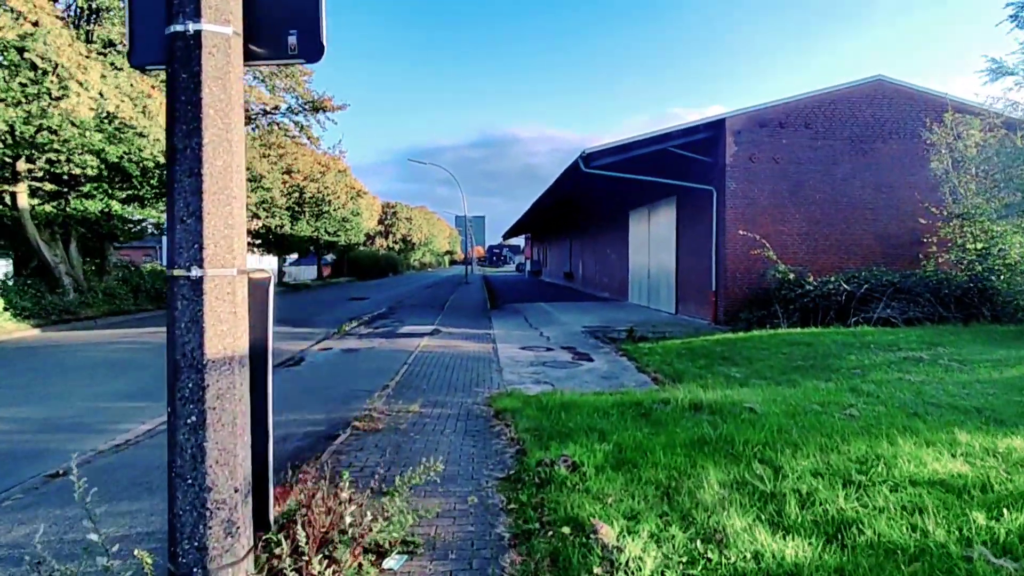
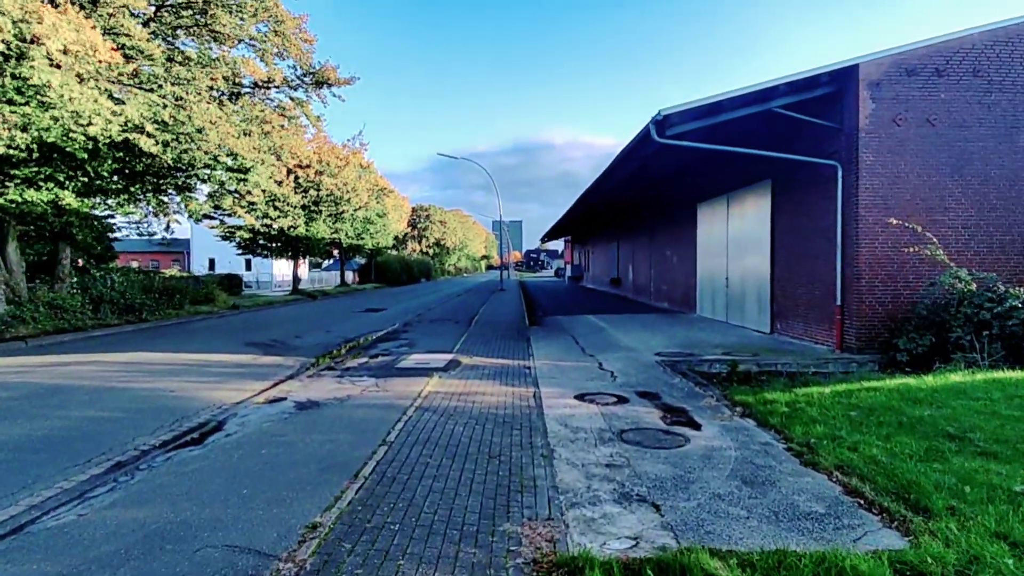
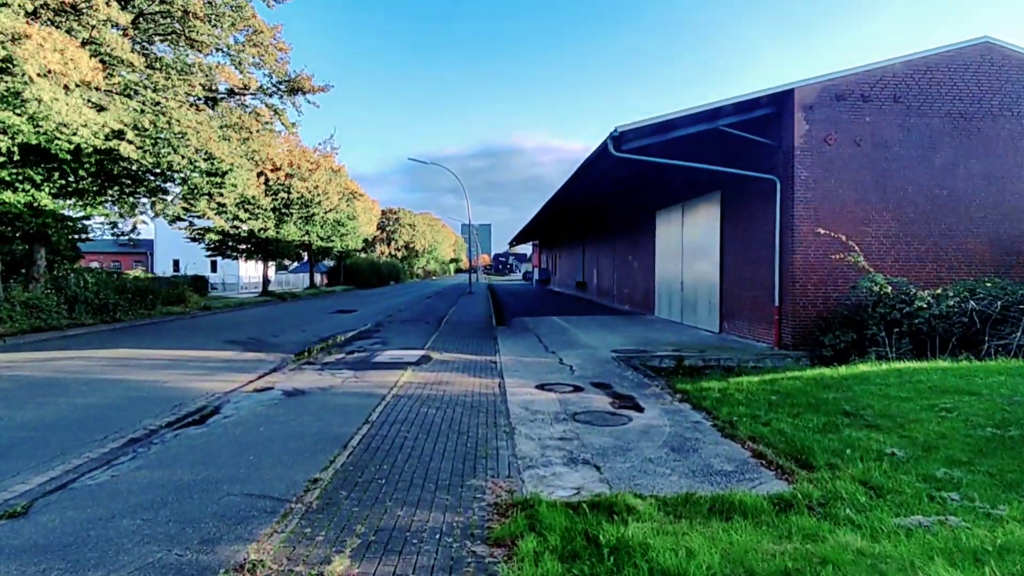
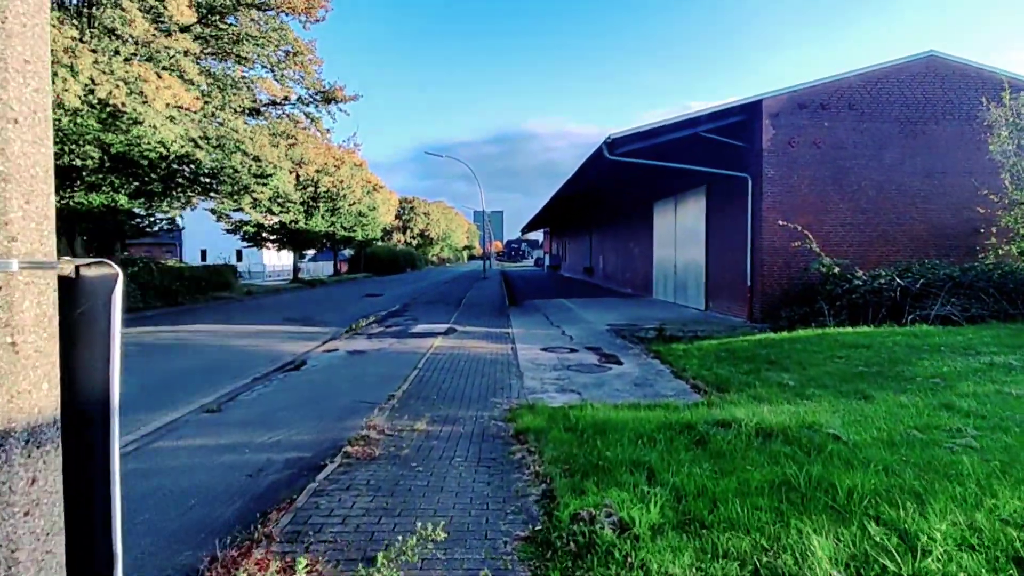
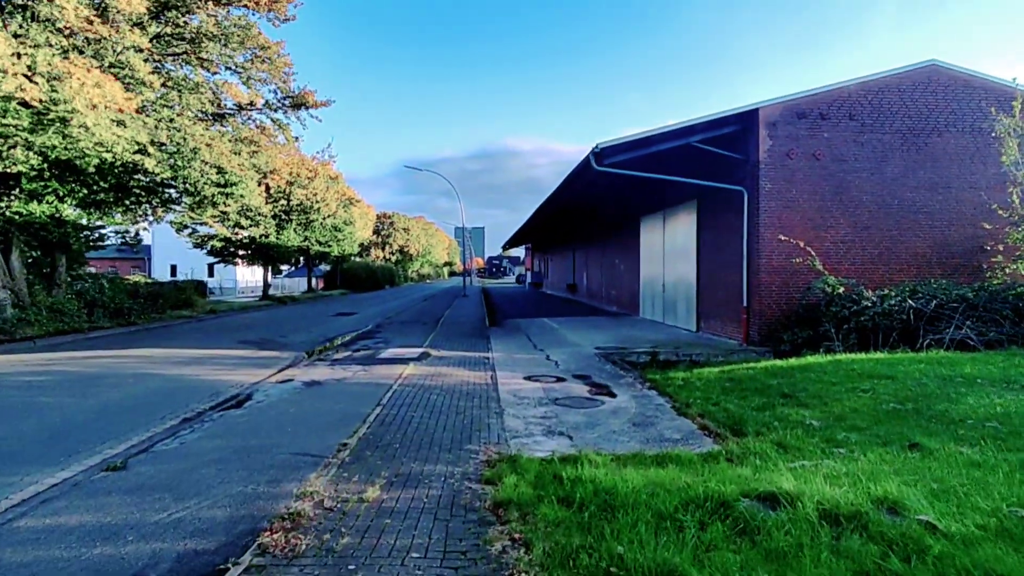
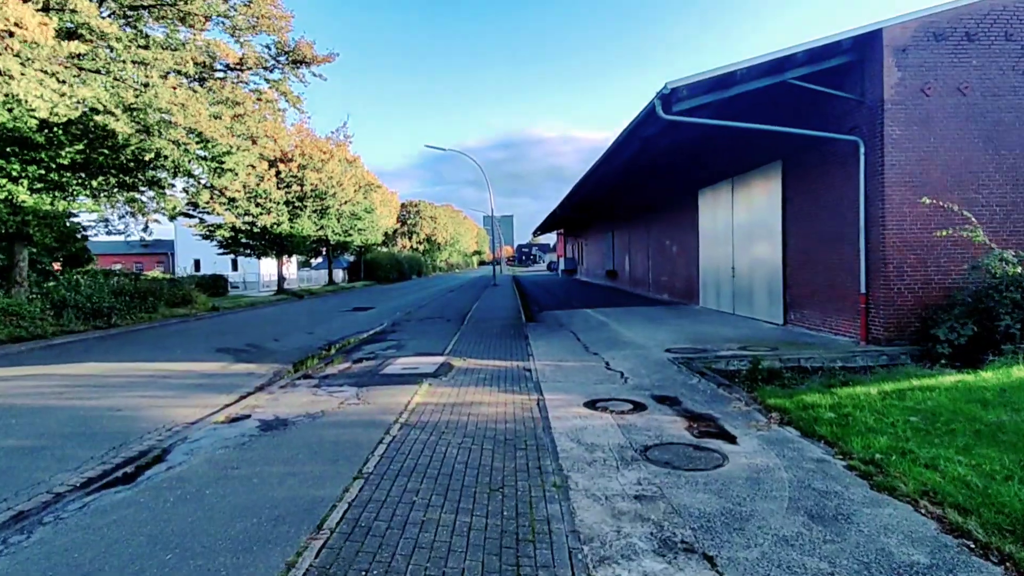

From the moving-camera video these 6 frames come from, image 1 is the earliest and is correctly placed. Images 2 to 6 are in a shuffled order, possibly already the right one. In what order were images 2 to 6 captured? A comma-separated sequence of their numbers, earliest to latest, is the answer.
4, 5, 3, 2, 6
